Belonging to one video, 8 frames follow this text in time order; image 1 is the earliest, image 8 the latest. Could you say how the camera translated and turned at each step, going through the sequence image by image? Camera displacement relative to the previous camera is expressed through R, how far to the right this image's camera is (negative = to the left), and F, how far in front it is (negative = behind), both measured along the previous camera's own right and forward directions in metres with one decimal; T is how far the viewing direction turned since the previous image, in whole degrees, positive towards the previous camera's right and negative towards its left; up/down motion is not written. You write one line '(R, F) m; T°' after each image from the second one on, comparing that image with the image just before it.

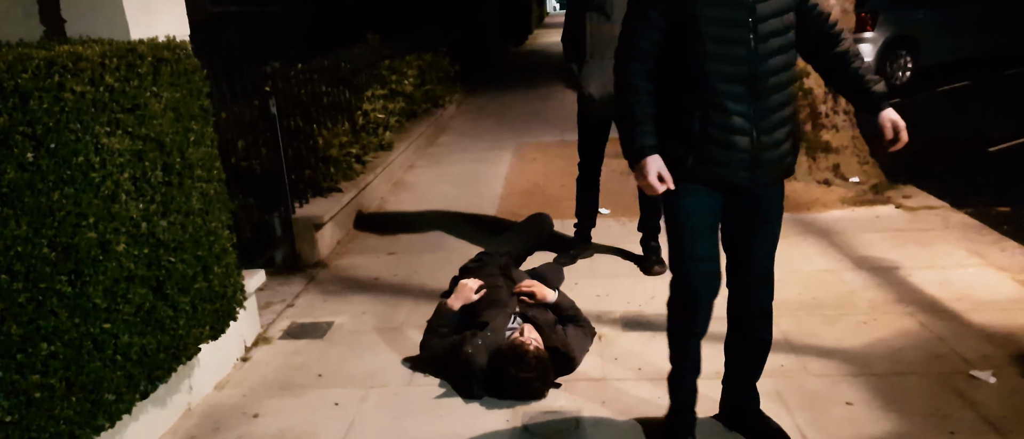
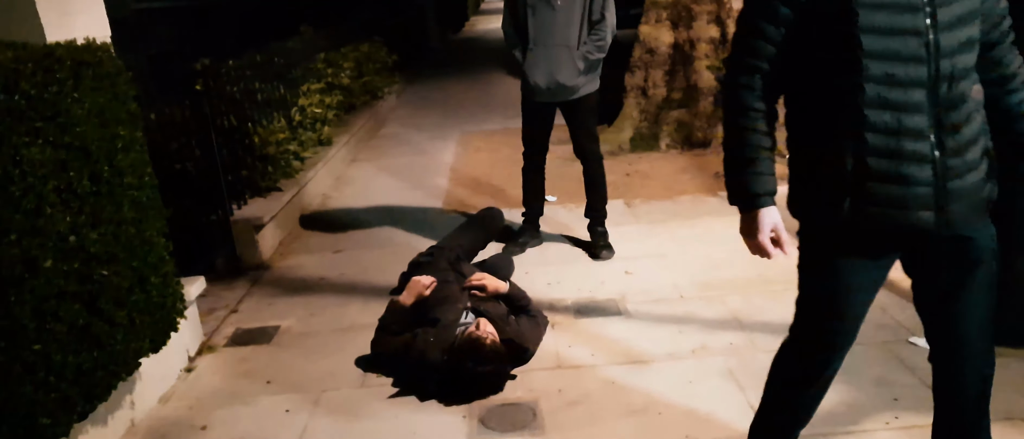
(0.0, 0.0) m; +4°
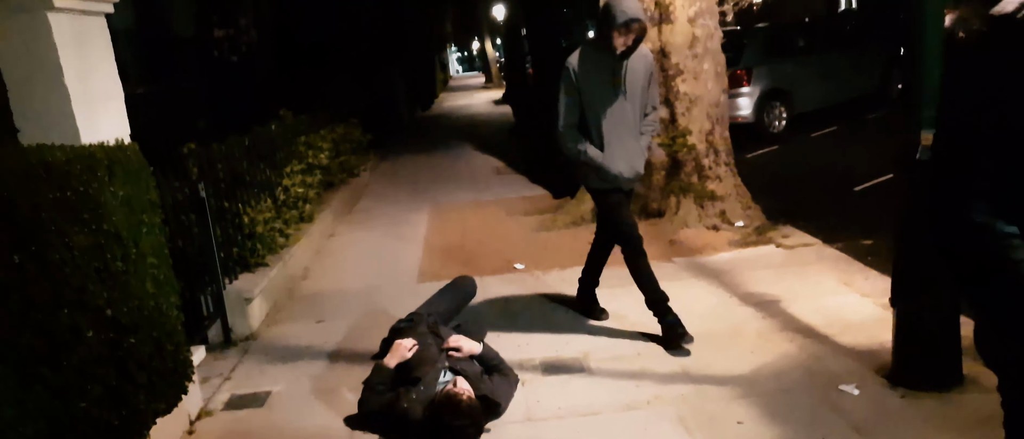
(0.0, -0.5) m; +2°
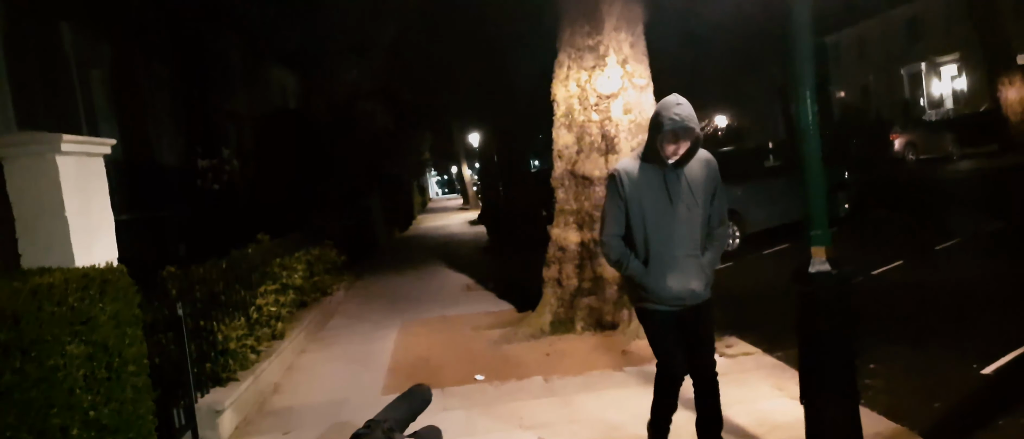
(+0.2, -0.5) m; +1°
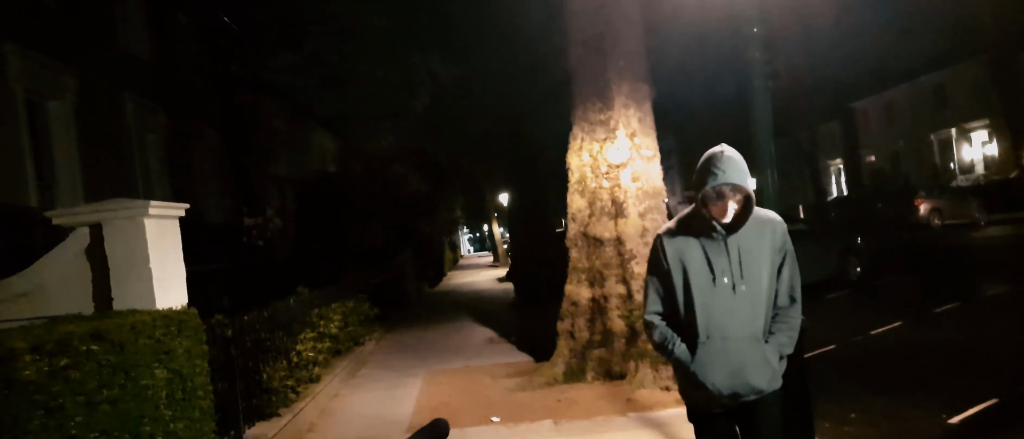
(+0.2, -0.7) m; -2°
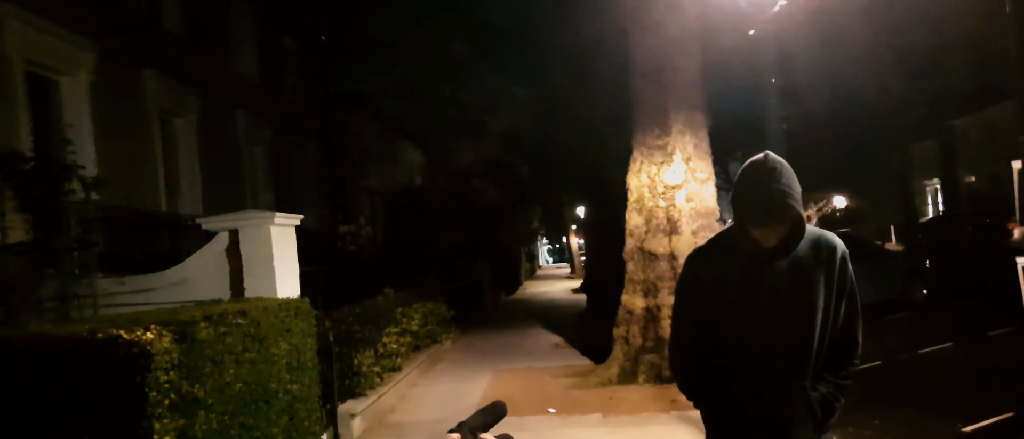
(+0.2, -1.0) m; -6°
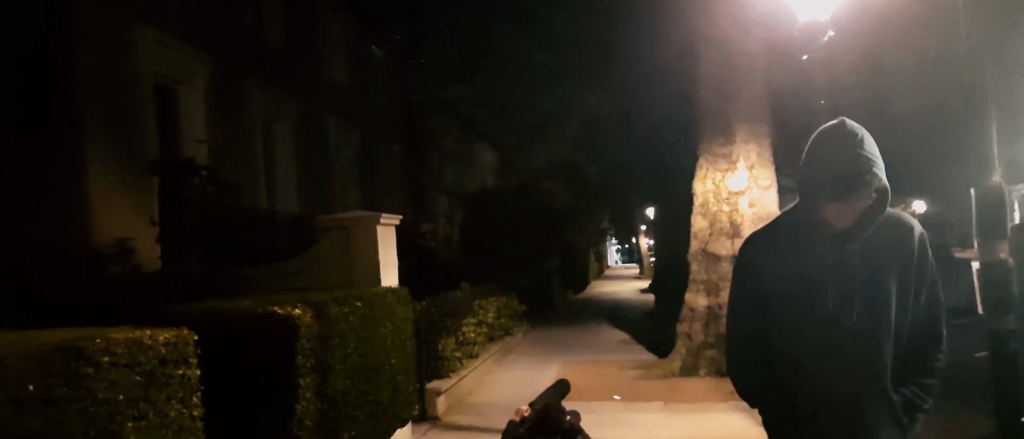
(0.0, -0.8) m; -5°
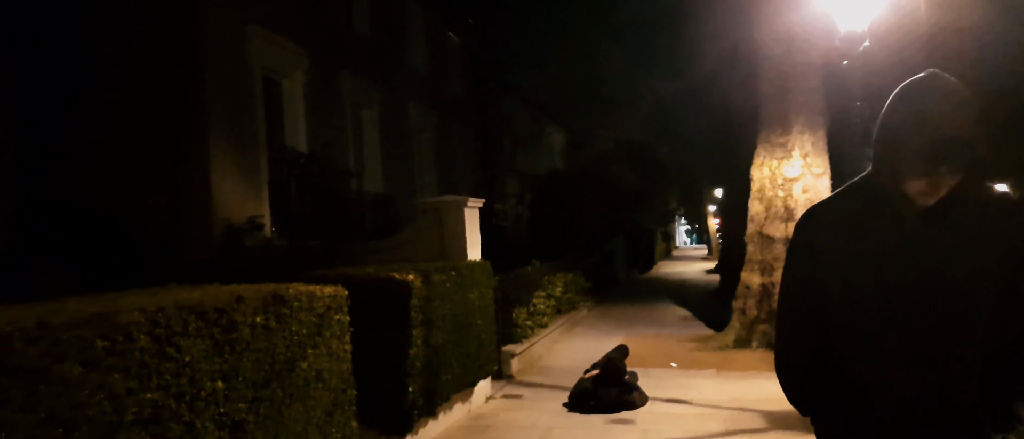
(0.0, -1.0) m; -5°
